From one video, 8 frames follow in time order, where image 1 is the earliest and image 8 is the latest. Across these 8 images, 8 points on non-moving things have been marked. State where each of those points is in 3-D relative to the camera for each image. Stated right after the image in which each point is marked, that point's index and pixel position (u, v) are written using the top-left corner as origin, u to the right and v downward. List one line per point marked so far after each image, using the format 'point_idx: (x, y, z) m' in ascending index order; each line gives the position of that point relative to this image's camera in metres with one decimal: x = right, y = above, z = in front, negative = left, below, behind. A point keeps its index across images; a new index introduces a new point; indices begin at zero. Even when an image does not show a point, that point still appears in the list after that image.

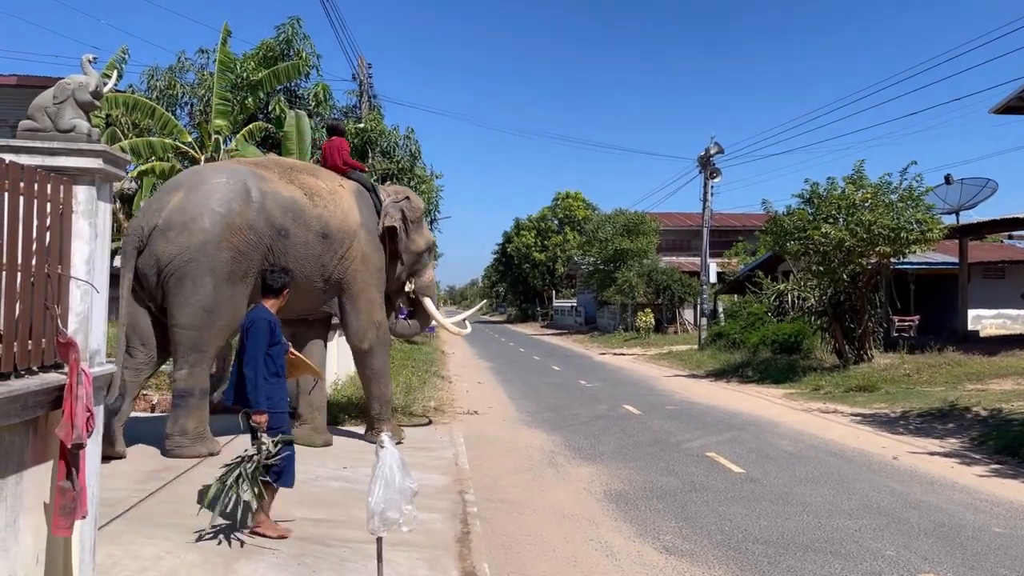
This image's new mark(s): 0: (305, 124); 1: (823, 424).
0: (-3.7, +2.9, +14.4) m
1: (+4.1, -1.8, +10.7) m
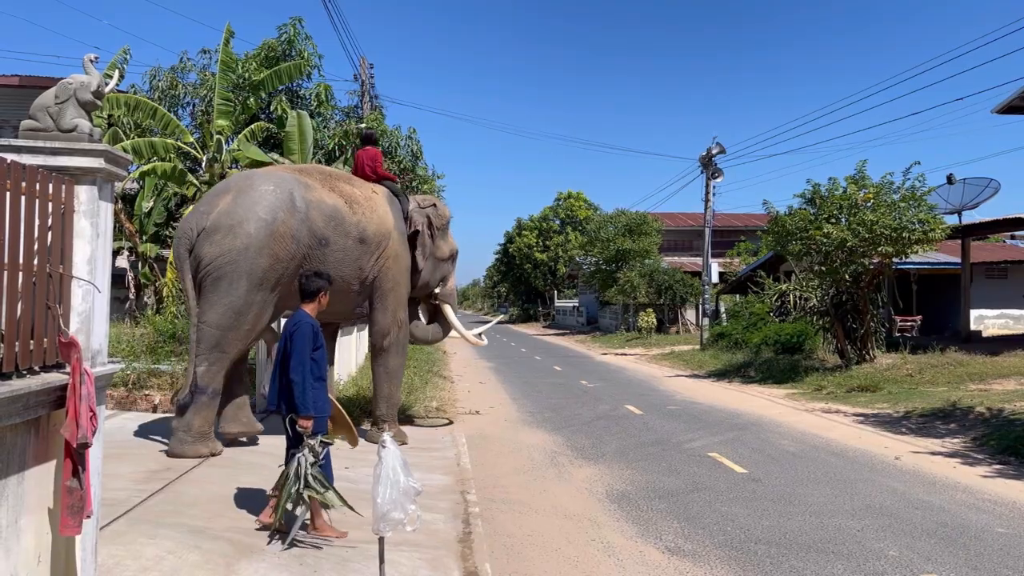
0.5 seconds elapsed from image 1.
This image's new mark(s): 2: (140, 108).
0: (-3.6, +2.9, +14.4) m
1: (+4.1, -1.8, +10.7) m
2: (-6.5, +3.1, +14.2) m
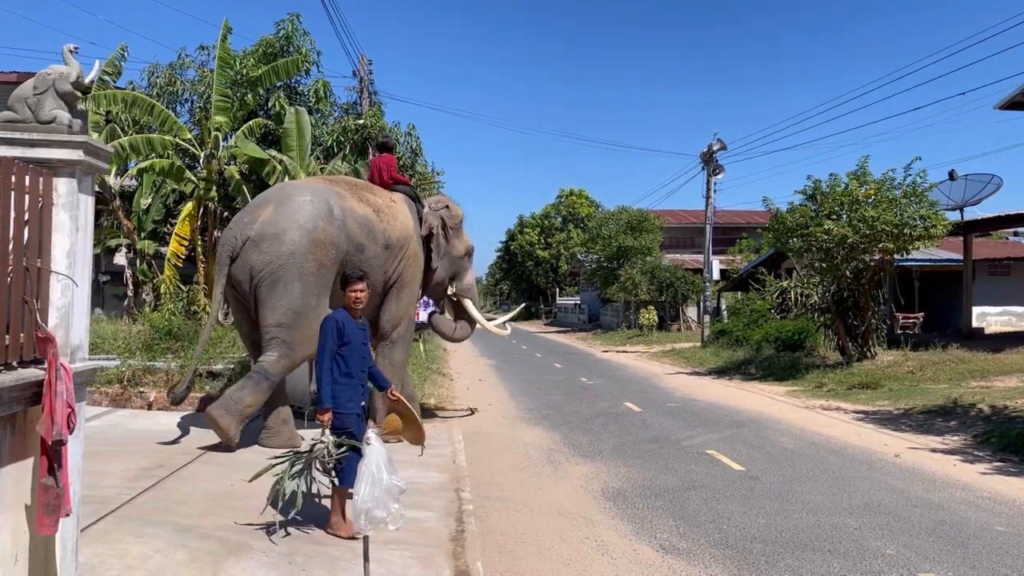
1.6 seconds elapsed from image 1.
0: (-3.7, +2.9, +14.3) m
1: (+4.1, -1.7, +10.7) m
2: (-6.5, +3.2, +14.1) m
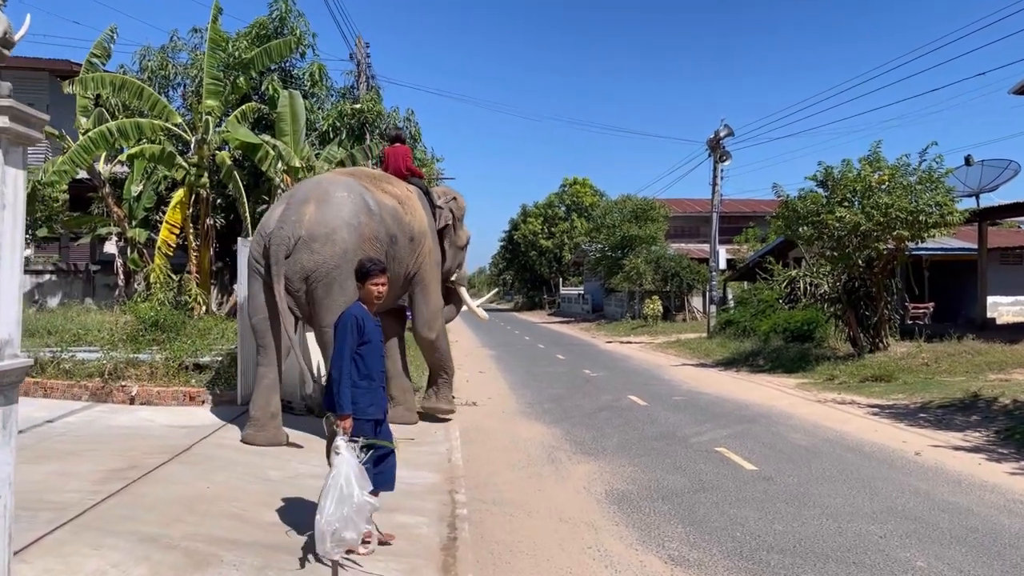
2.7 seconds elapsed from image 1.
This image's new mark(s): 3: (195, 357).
0: (-3.6, +3.1, +13.9) m
1: (+4.1, -1.6, +10.2) m
2: (-6.5, +3.4, +13.7) m
3: (-3.7, -0.8, +9.5) m
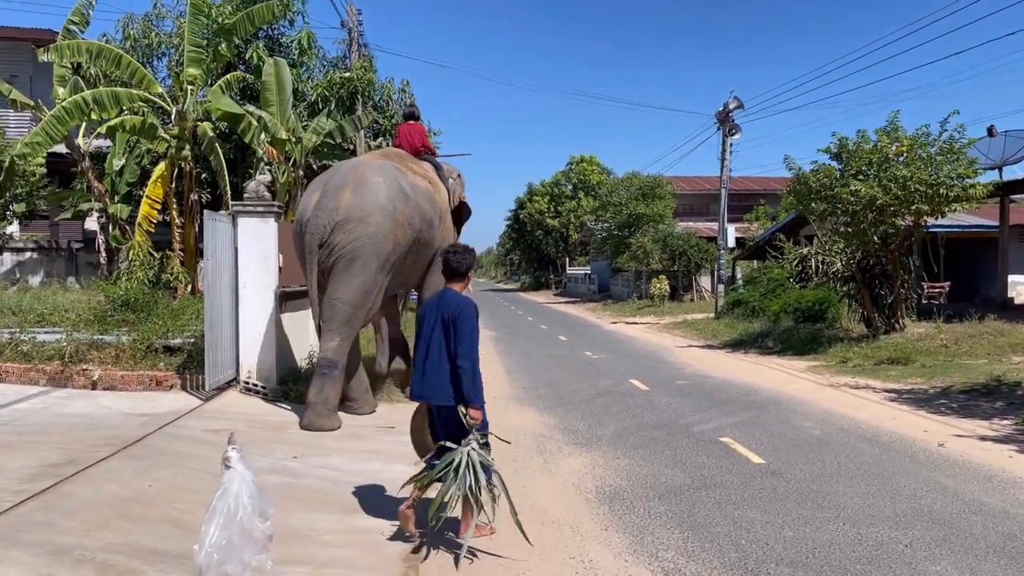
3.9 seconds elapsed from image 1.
0: (-3.7, +3.5, +13.2) m
1: (+4.0, -1.3, +9.5) m
2: (-6.5, +3.7, +13.0) m
3: (-3.8, -0.6, +8.9) m
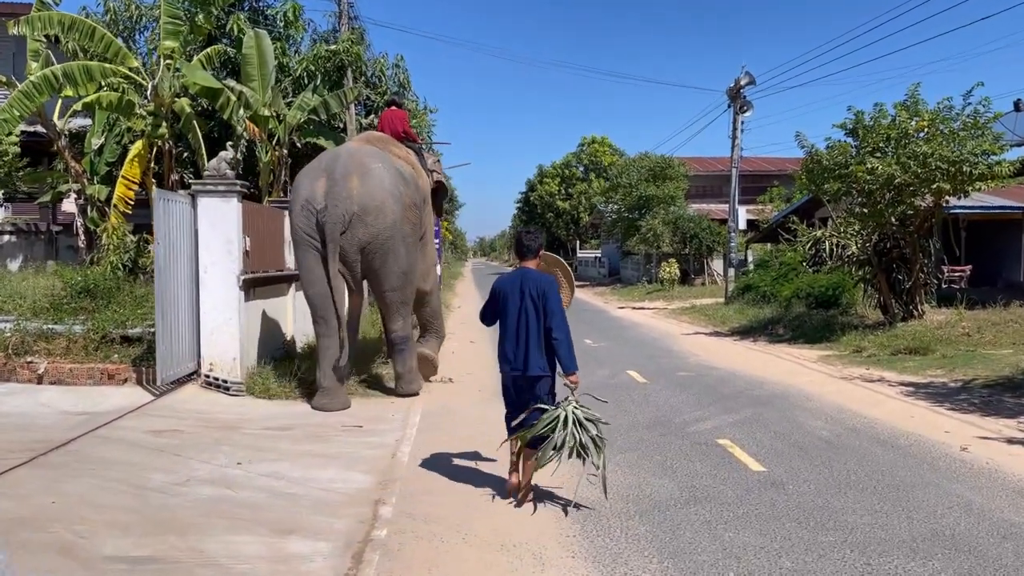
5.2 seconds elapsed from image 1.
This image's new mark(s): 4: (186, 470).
0: (-3.8, +3.7, +12.5) m
1: (+3.9, -1.2, +8.8) m
2: (-6.6, +3.9, +12.3) m
3: (-4.0, -0.4, +8.3) m
4: (-2.1, -1.2, +5.4) m
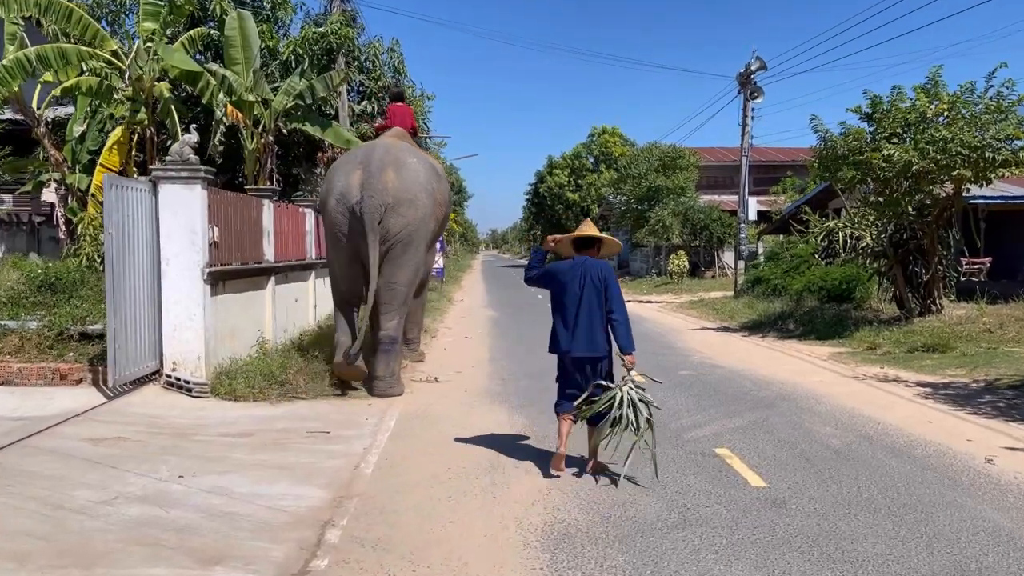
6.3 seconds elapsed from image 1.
0: (-3.9, +3.8, +11.9) m
1: (+3.7, -1.1, +8.2) m
2: (-6.7, +4.0, +11.8) m
3: (-4.1, -0.4, +7.8) m
4: (-2.3, -1.2, +4.8) m
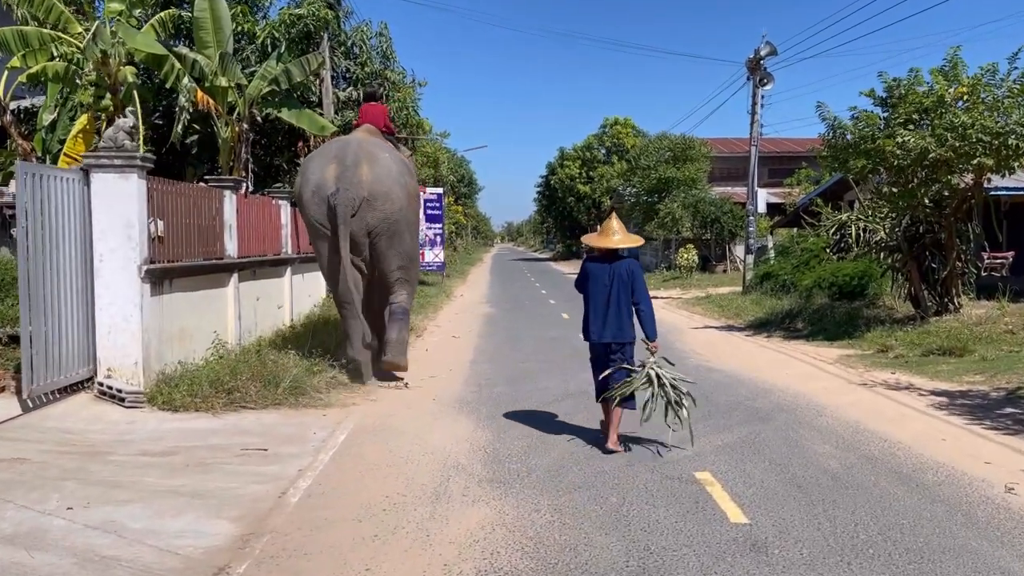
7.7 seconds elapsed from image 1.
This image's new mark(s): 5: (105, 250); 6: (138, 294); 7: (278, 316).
0: (-4.1, +3.9, +11.2) m
1: (+3.4, -1.1, +7.4) m
2: (-6.9, +4.1, +11.2) m
3: (-4.4, -0.3, +7.2) m
4: (-2.7, -1.2, +4.1) m
5: (-3.5, +0.3, +6.9) m
6: (-3.2, -0.1, +6.9) m
7: (-3.2, -0.4, +11.1) m
